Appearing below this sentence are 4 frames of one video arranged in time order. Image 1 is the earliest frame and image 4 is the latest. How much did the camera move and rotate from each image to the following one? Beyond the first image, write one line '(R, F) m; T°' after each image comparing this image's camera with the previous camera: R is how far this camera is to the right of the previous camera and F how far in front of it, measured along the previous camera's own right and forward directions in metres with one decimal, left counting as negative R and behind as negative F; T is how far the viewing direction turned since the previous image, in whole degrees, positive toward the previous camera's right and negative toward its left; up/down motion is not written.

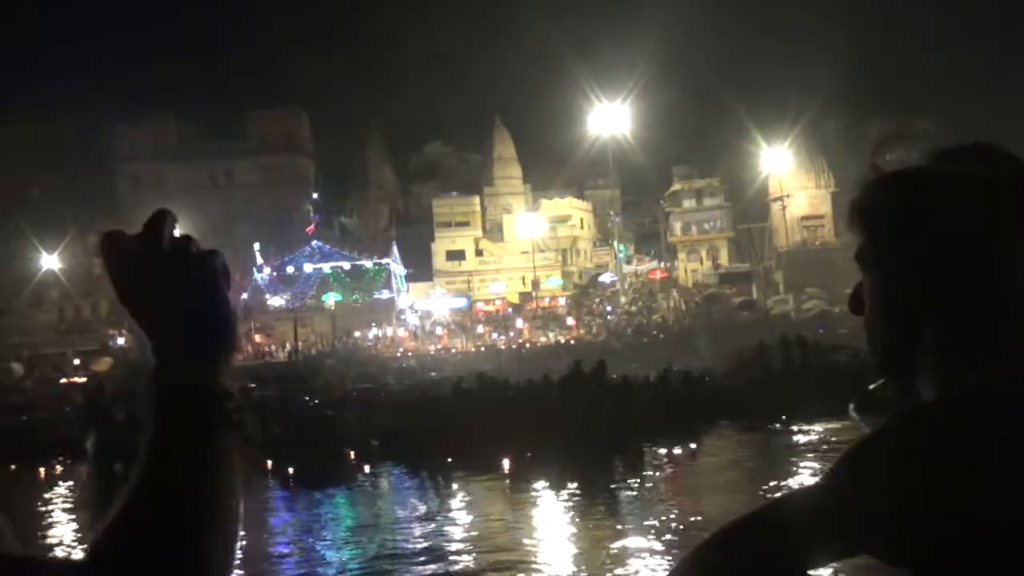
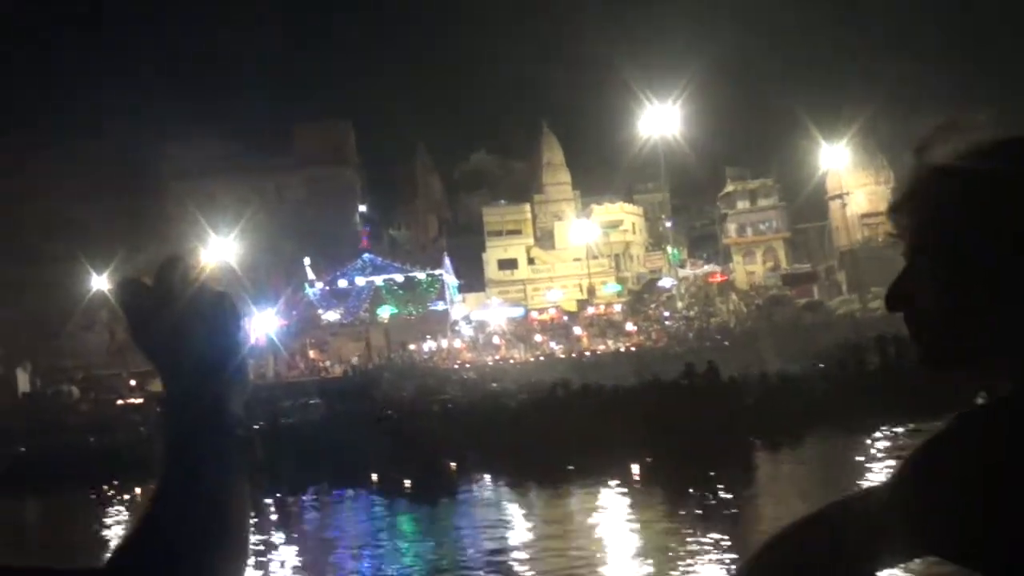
(-0.3, +0.2) m; -1°
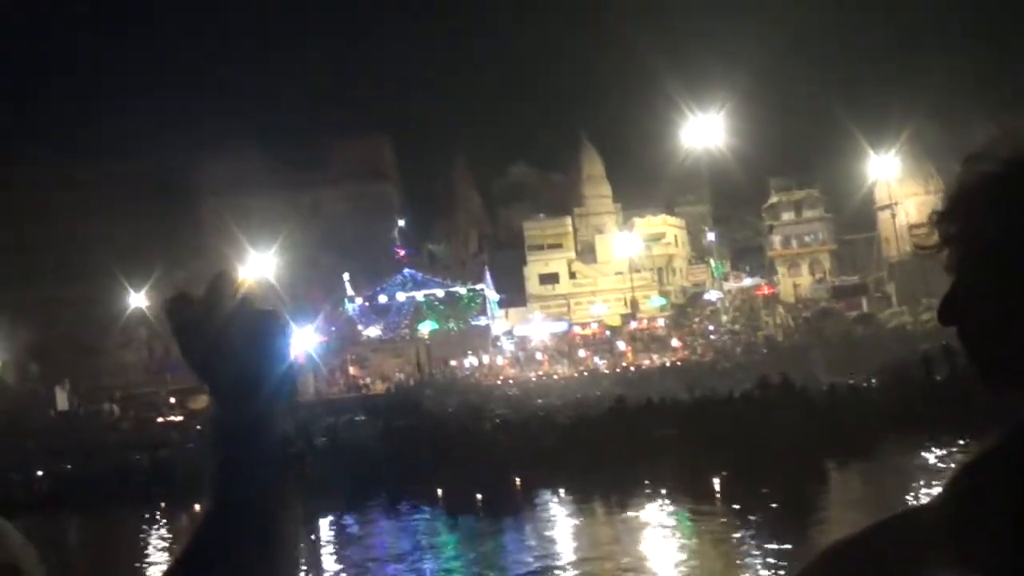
(-0.2, +0.2) m; -1°
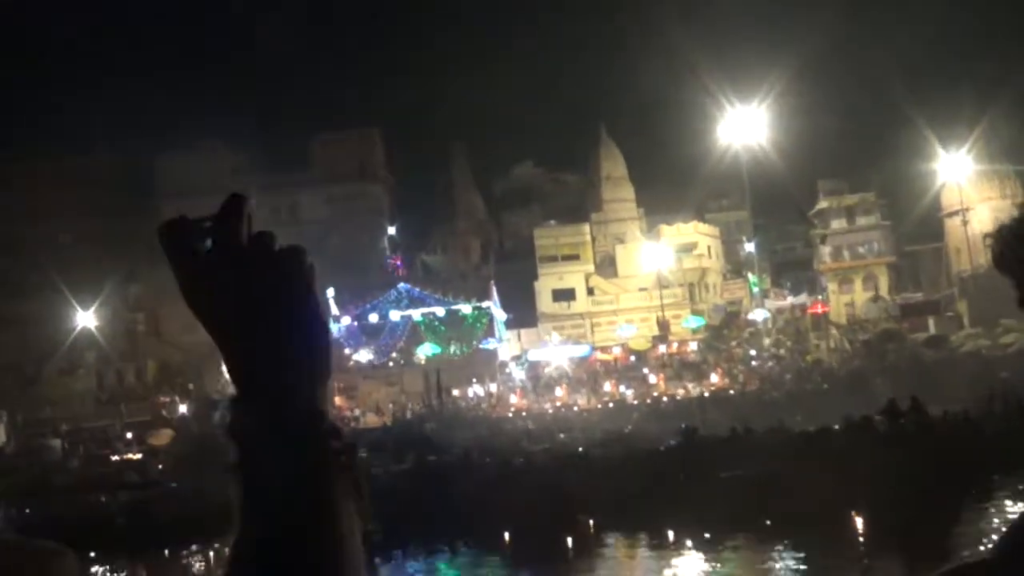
(-0.2, +1.6) m; +1°
